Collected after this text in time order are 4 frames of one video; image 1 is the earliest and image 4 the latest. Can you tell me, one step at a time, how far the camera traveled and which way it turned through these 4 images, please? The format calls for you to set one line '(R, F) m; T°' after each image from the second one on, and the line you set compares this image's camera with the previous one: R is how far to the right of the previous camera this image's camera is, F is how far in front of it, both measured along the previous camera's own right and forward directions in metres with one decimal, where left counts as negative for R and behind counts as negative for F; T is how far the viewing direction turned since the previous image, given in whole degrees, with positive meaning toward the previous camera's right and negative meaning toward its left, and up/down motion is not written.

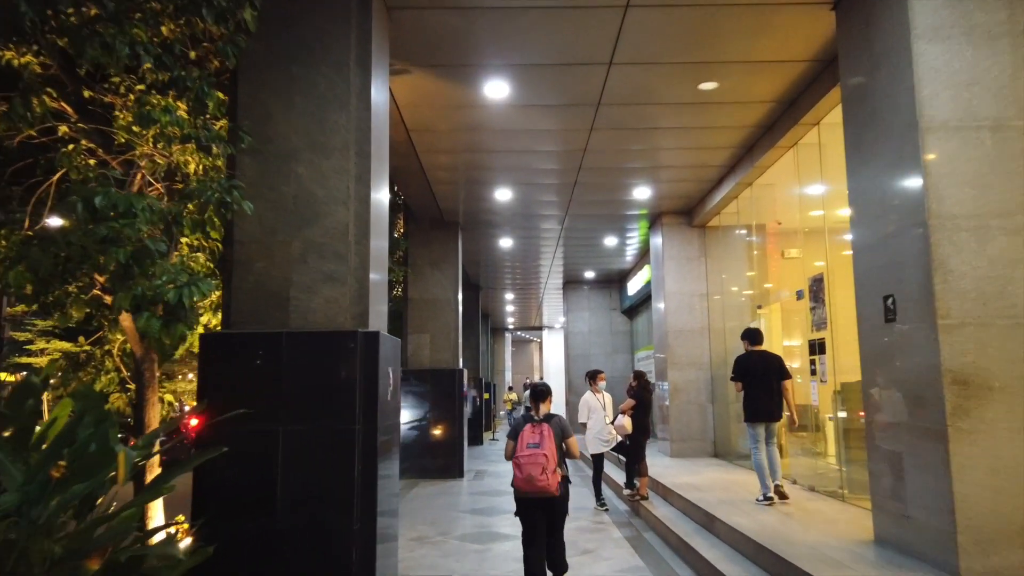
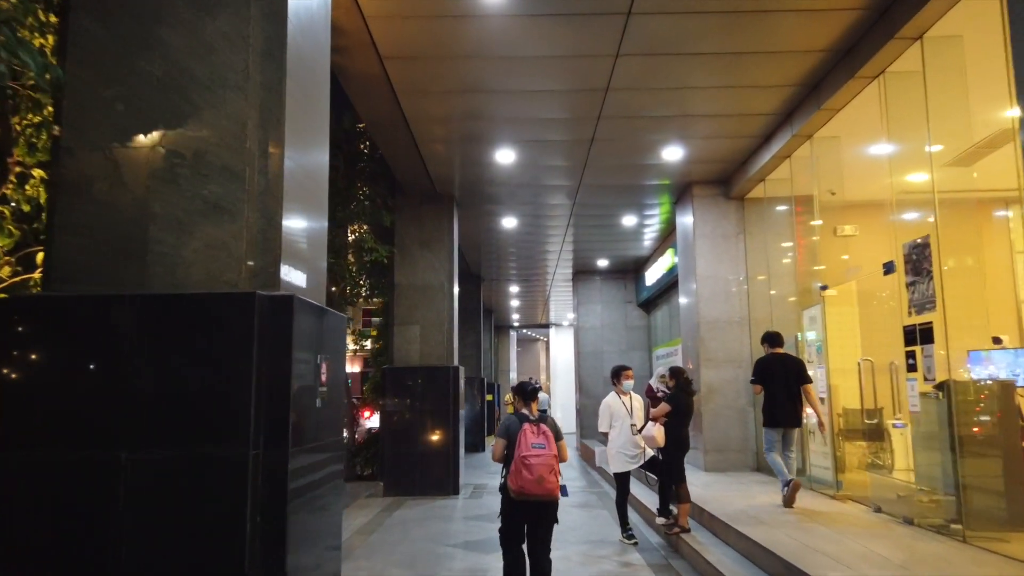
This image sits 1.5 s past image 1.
(0.0, +1.8) m; 0°
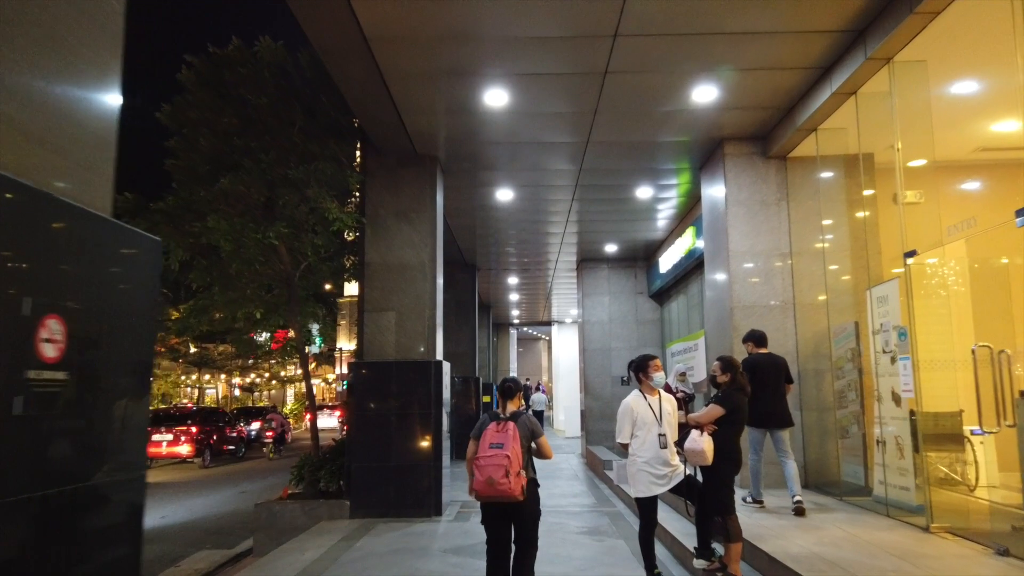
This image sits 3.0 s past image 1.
(+0.1, +1.8) m; 0°
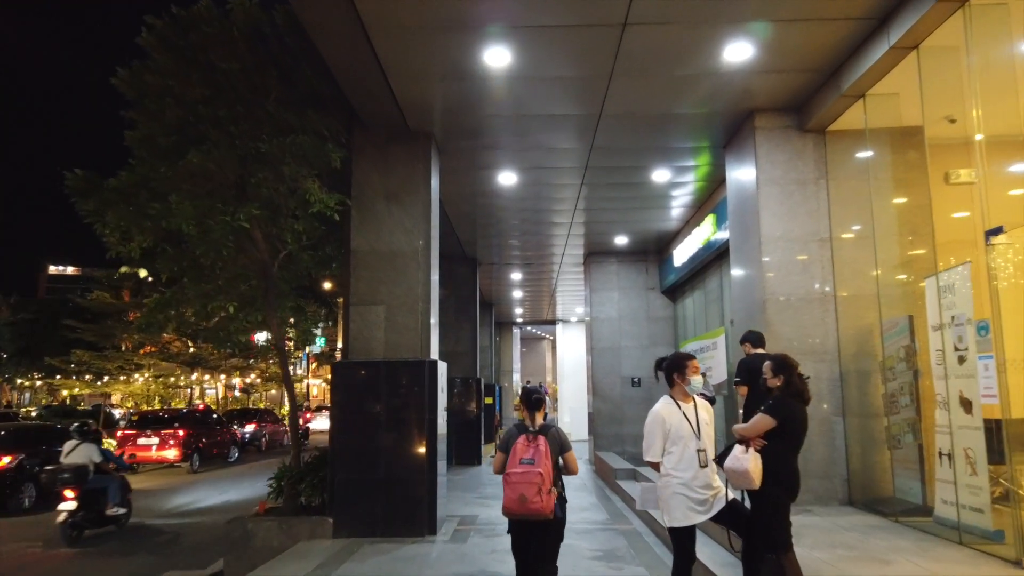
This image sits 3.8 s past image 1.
(0.0, +1.0) m; 0°
